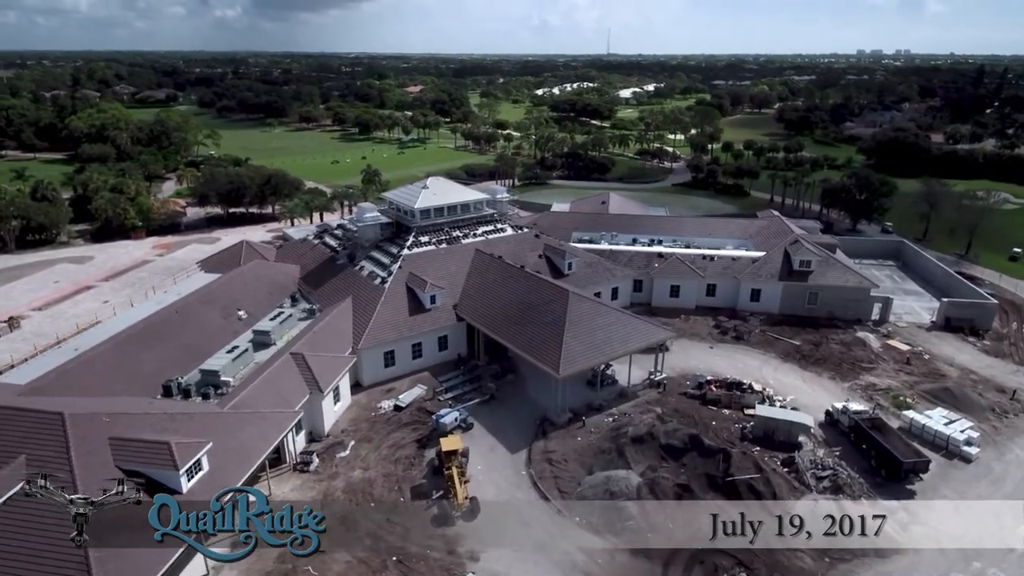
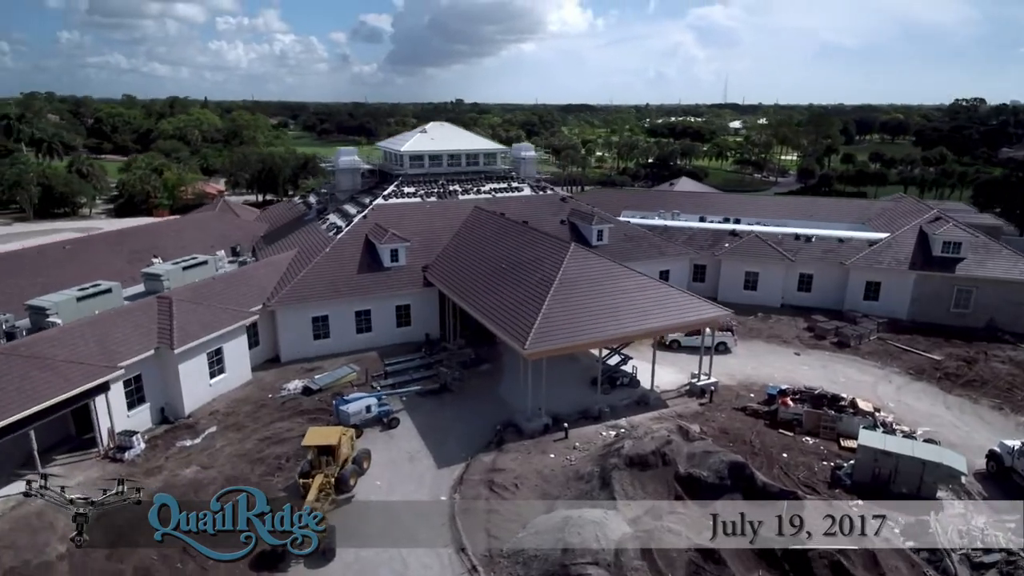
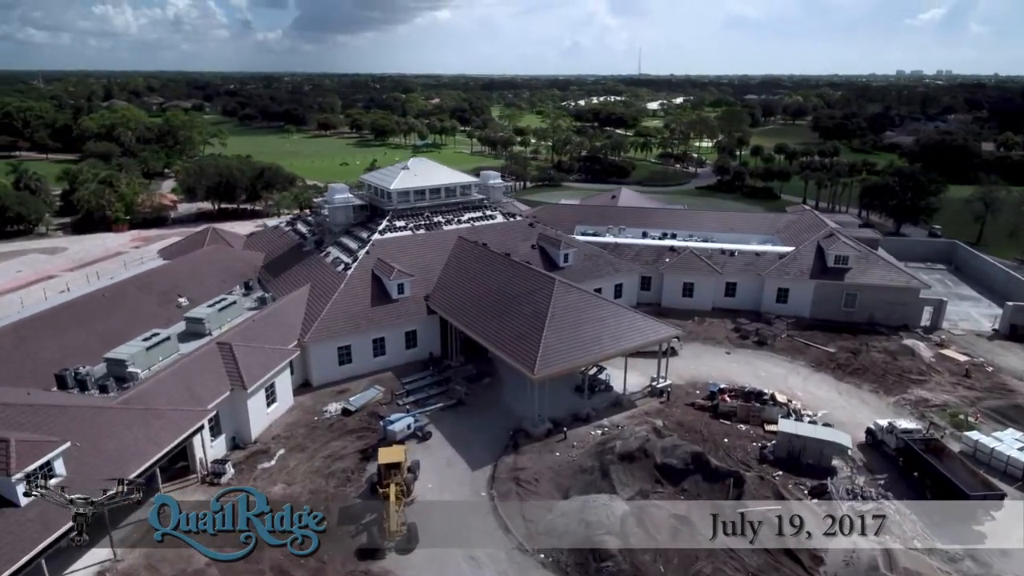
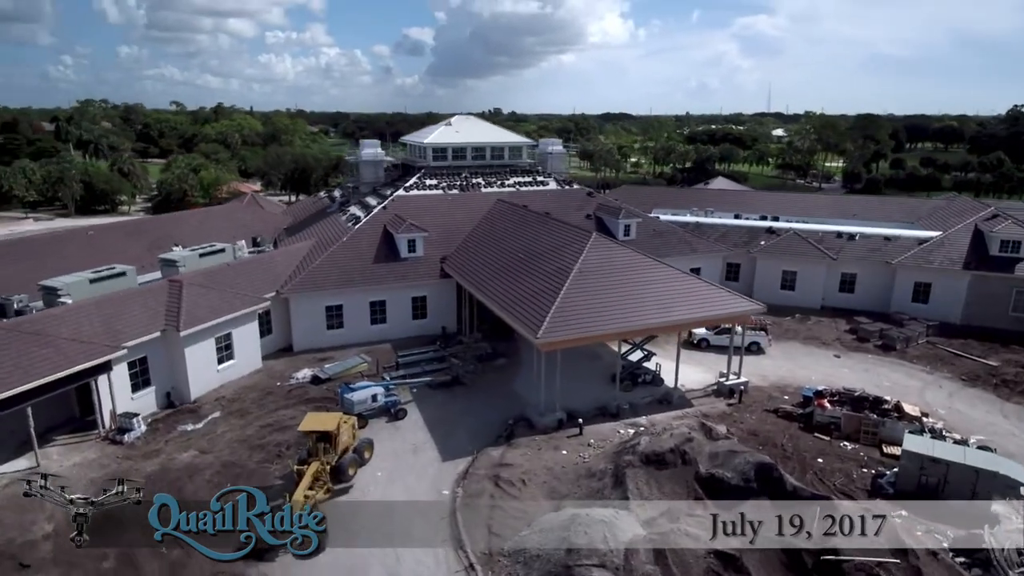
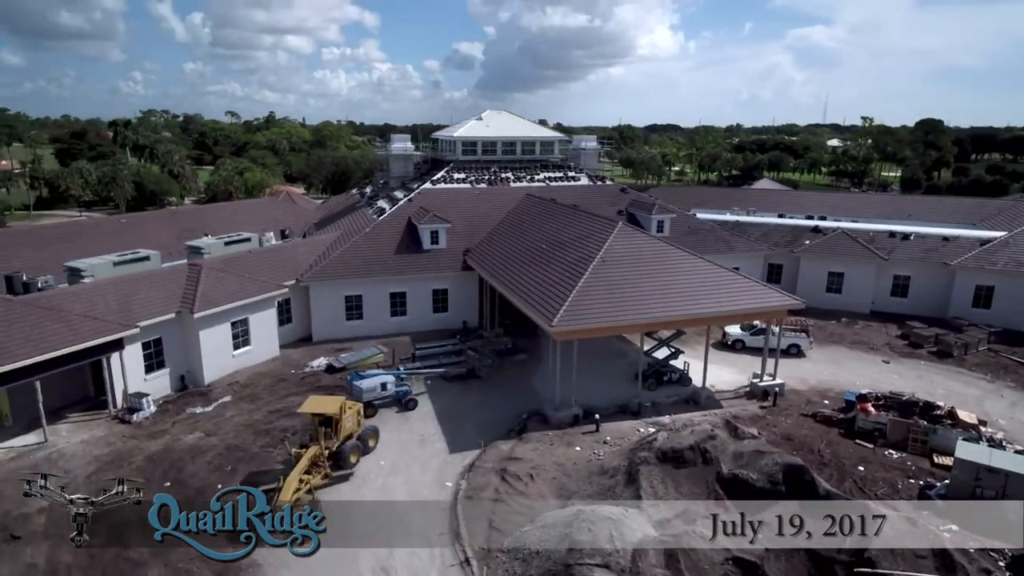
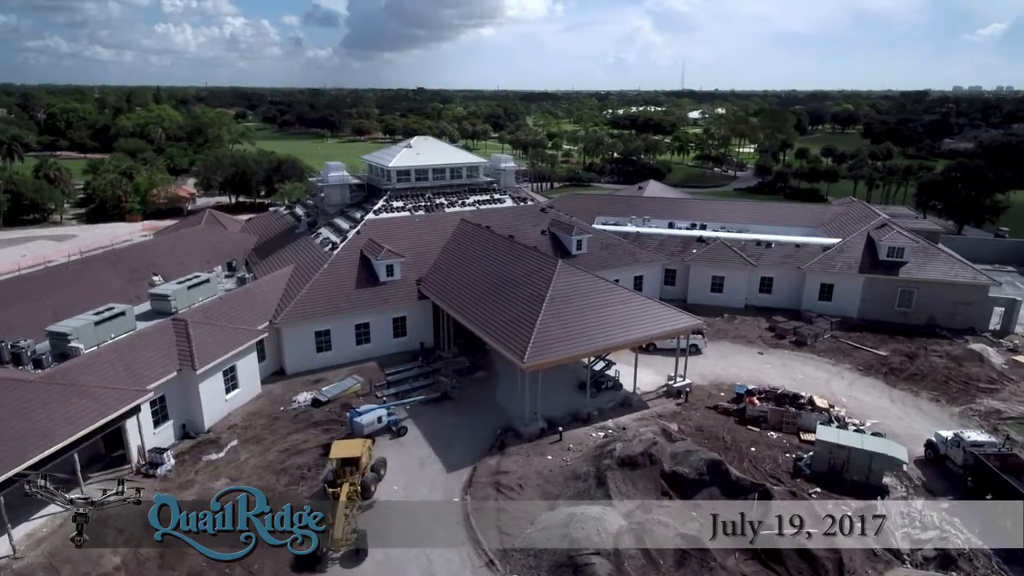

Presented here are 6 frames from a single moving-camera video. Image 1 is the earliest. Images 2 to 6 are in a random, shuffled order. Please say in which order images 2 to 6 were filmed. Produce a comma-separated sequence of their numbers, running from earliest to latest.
3, 6, 2, 4, 5
